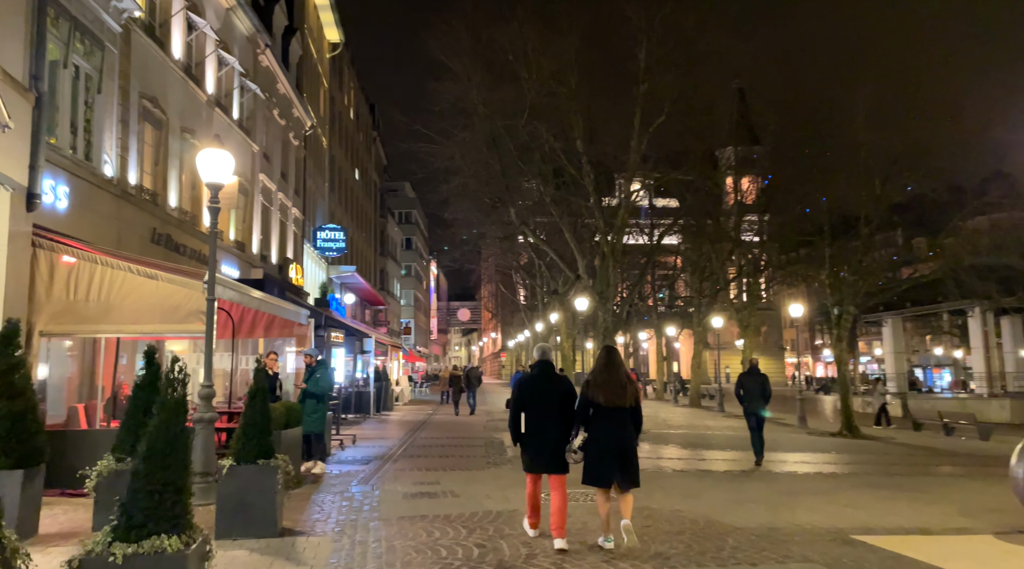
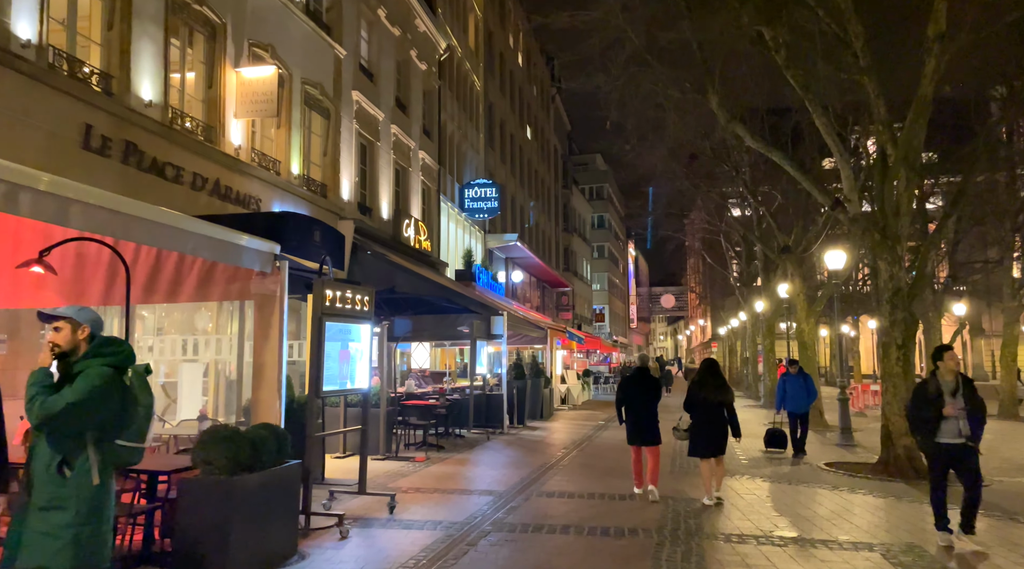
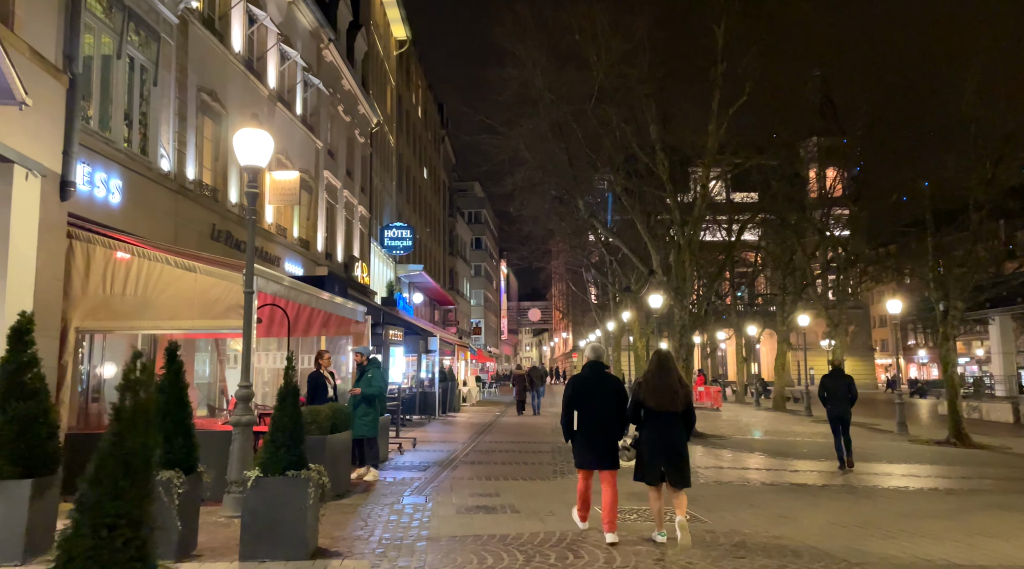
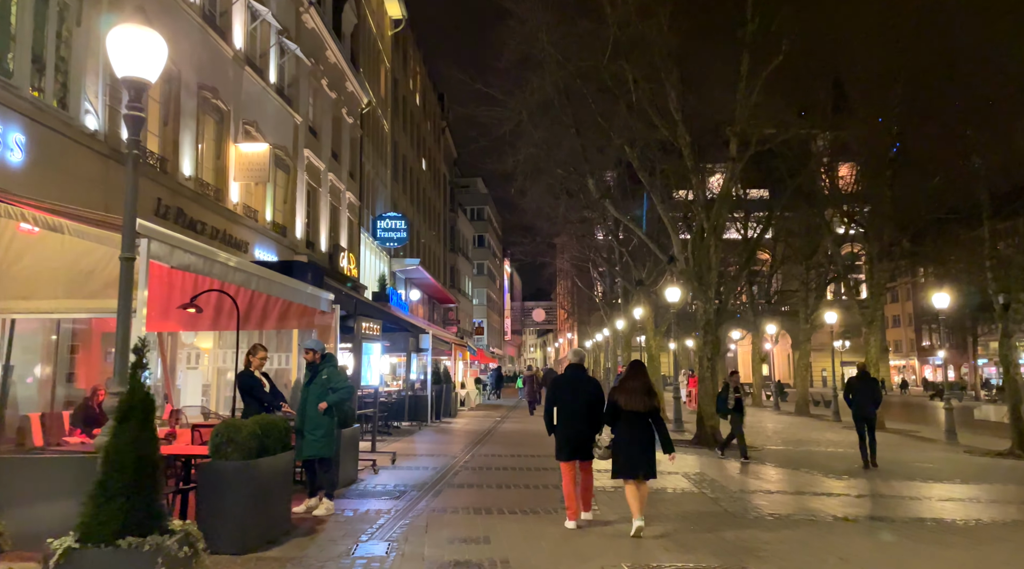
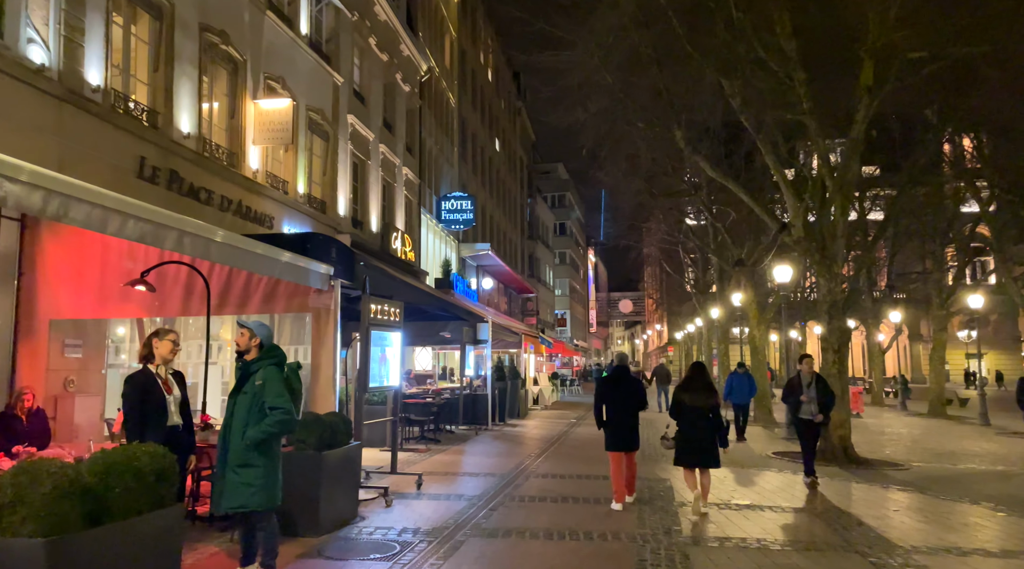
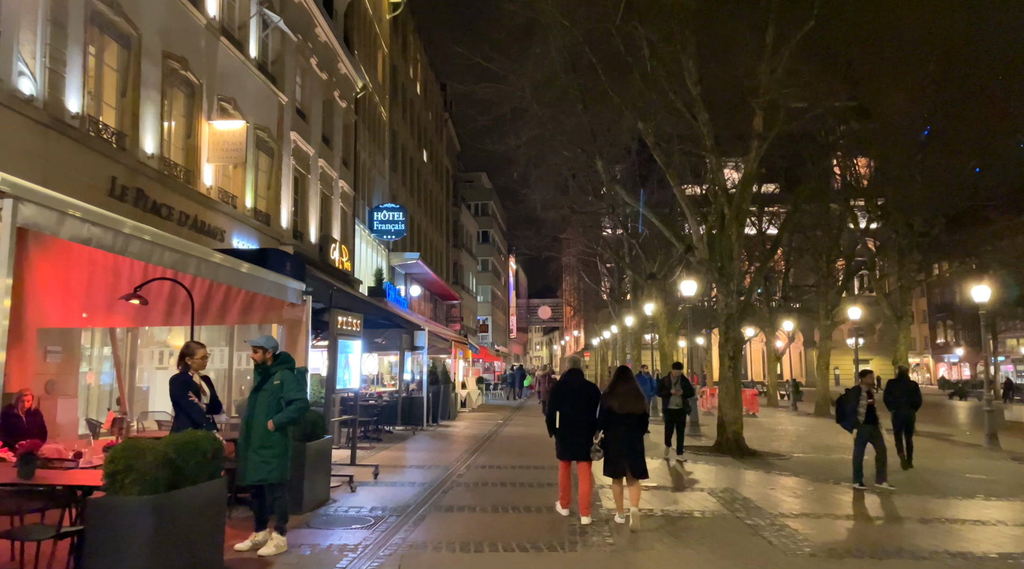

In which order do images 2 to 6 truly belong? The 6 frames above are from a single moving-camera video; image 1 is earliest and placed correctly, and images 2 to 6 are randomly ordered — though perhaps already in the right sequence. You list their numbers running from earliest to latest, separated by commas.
3, 4, 6, 5, 2
